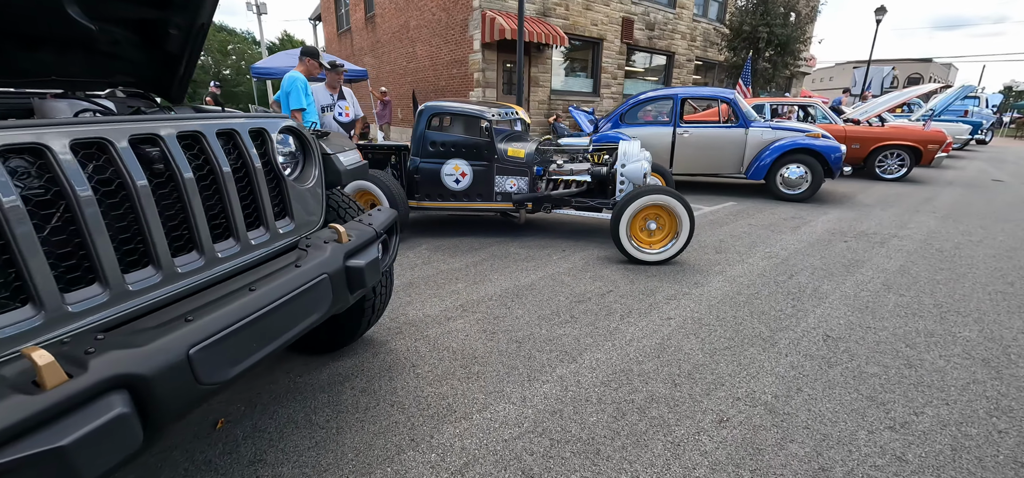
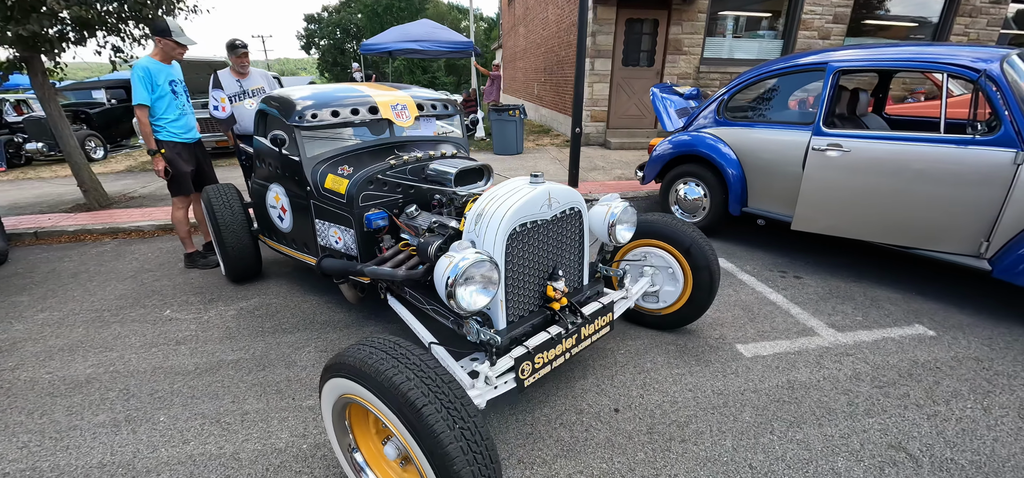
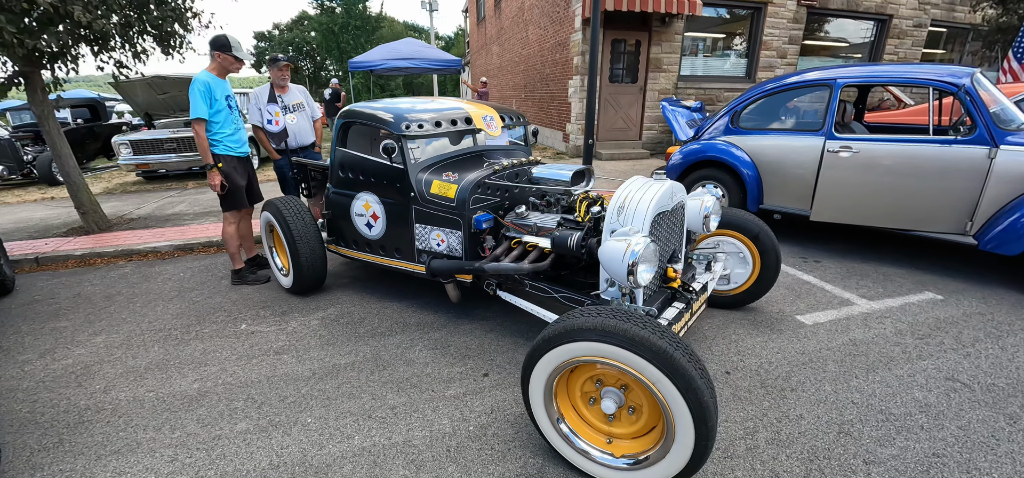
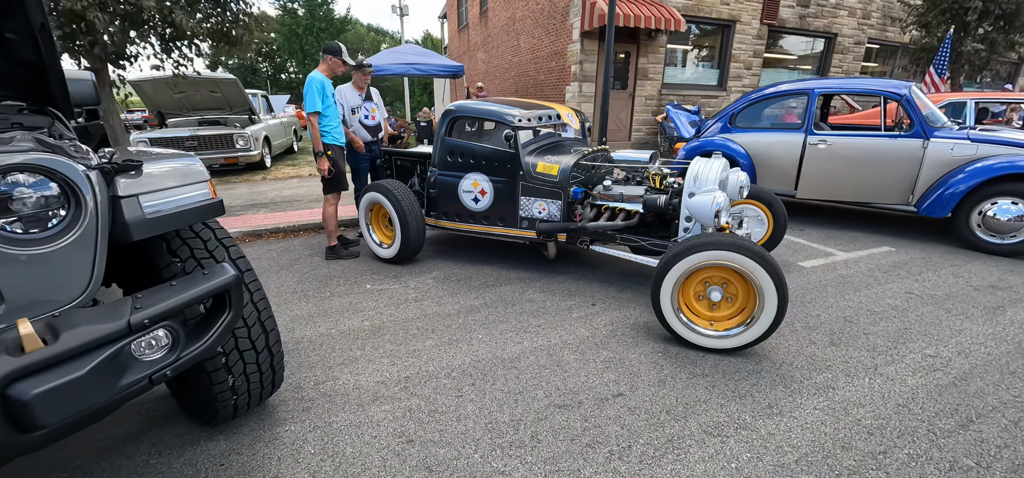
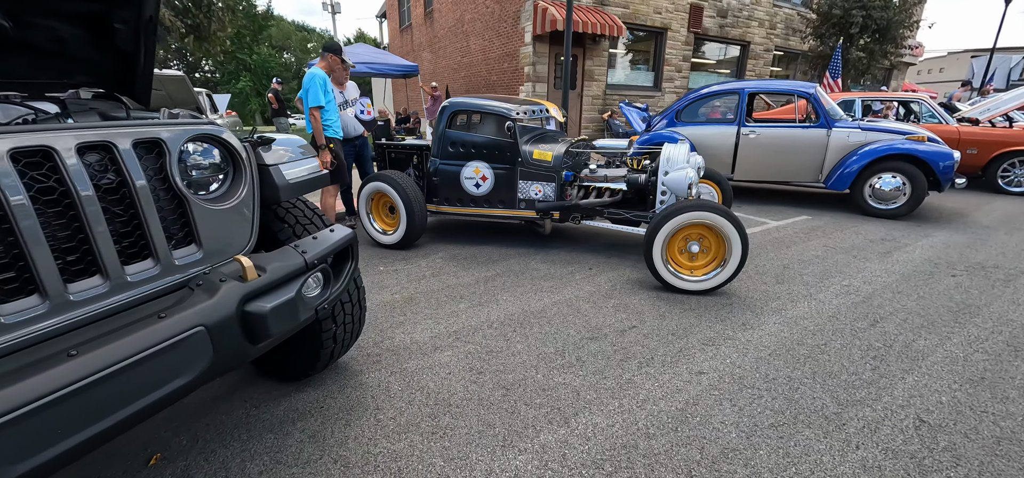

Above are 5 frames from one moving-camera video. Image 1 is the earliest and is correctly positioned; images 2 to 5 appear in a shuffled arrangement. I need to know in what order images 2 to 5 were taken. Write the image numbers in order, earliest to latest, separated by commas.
5, 4, 3, 2
